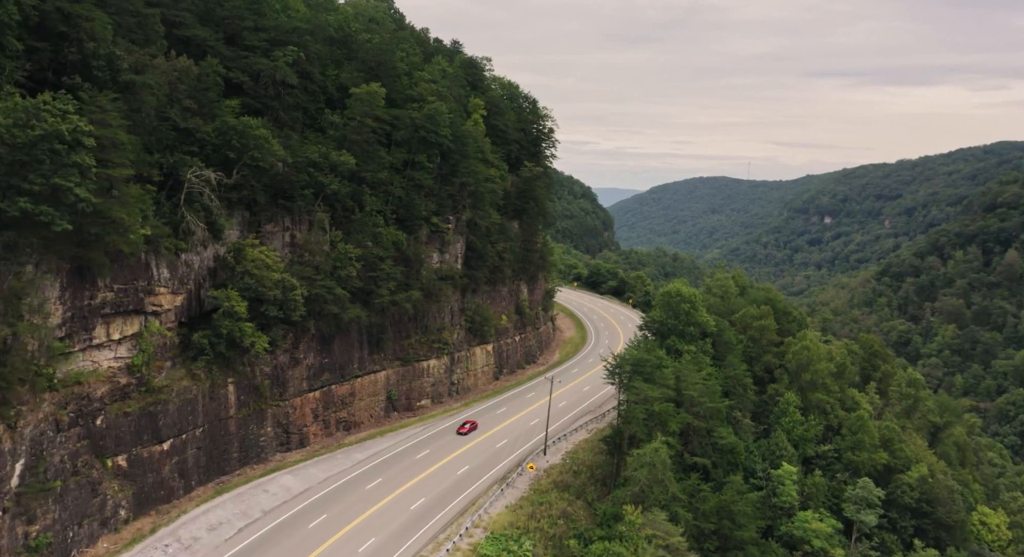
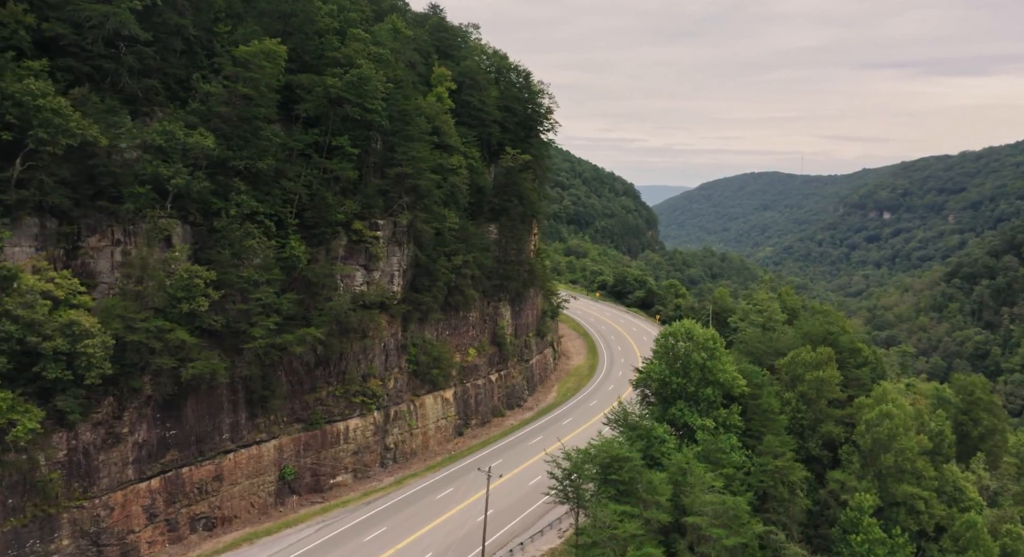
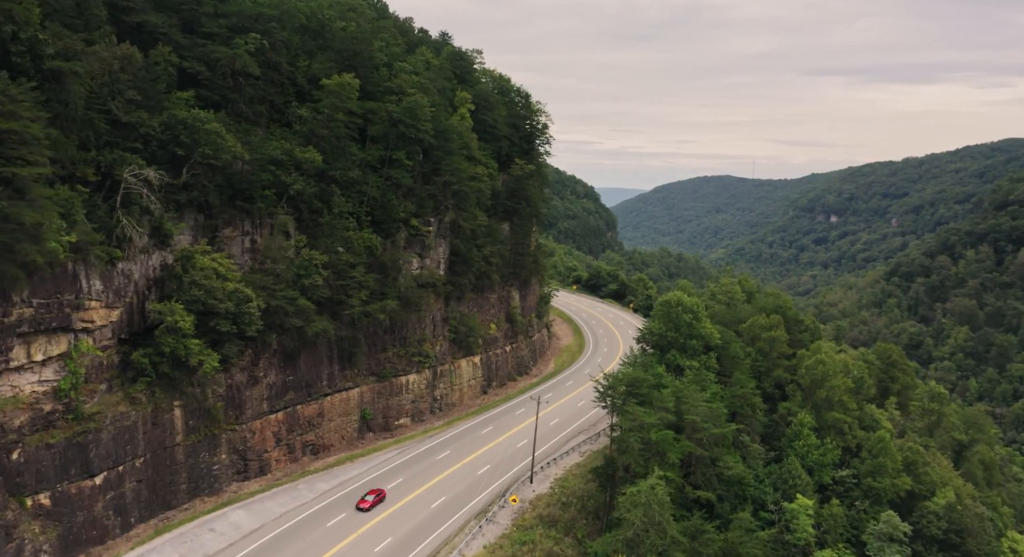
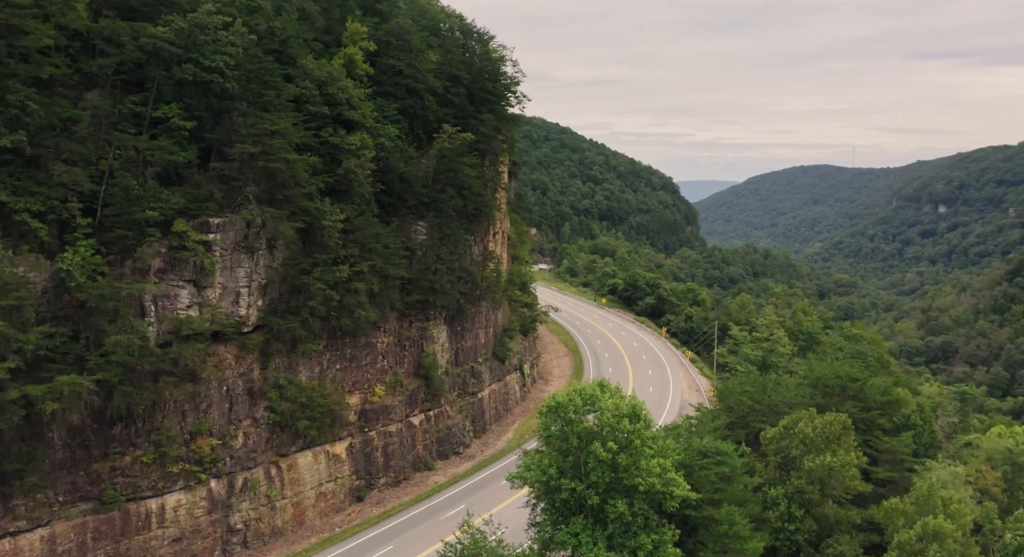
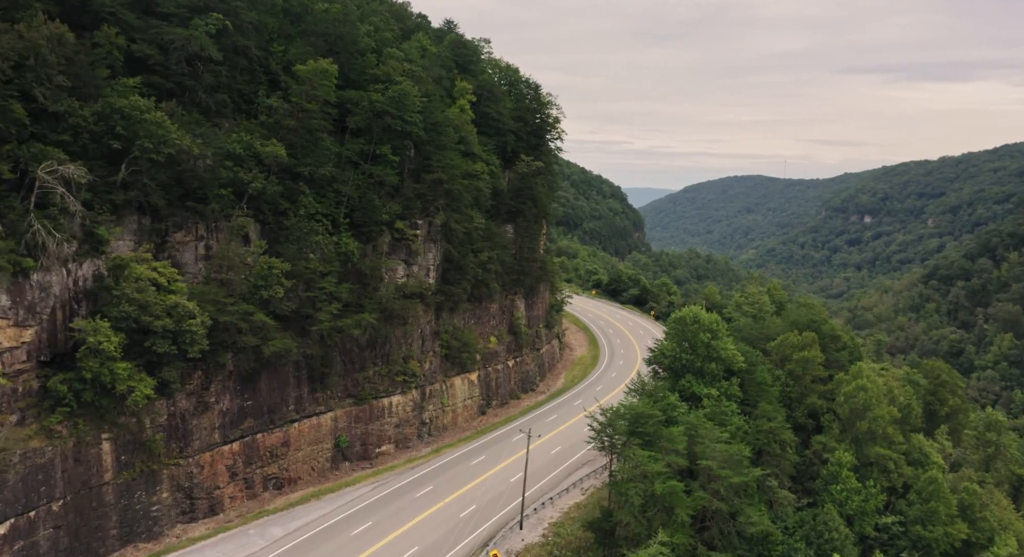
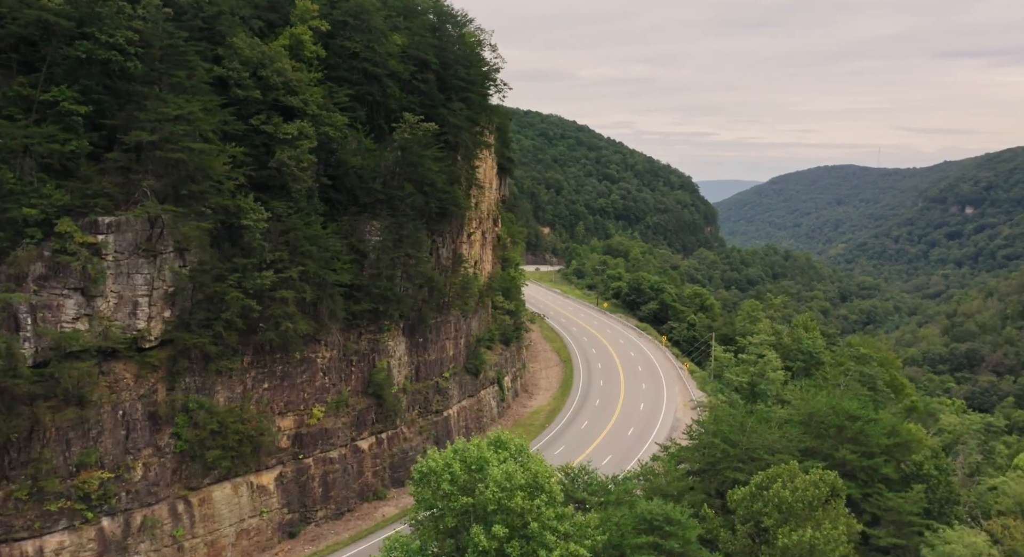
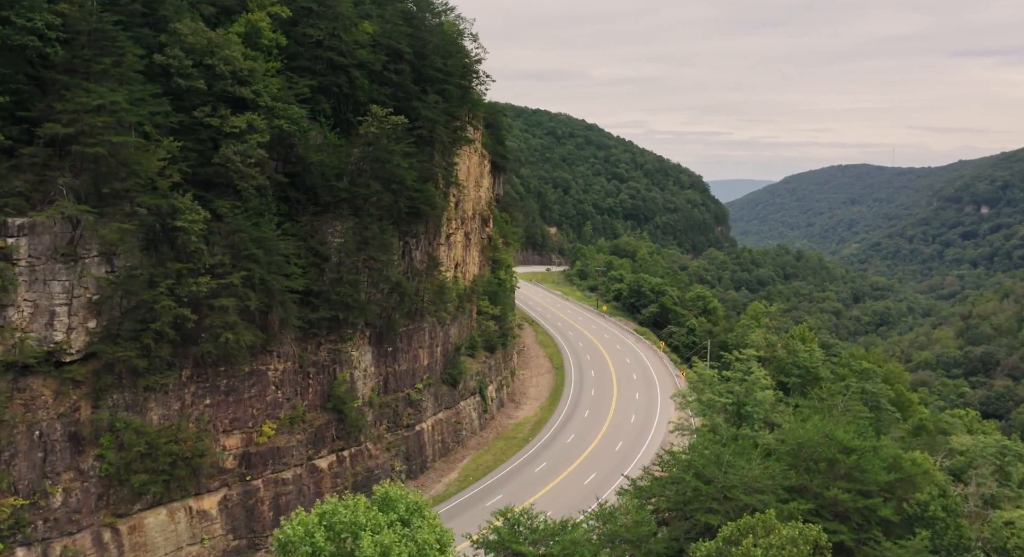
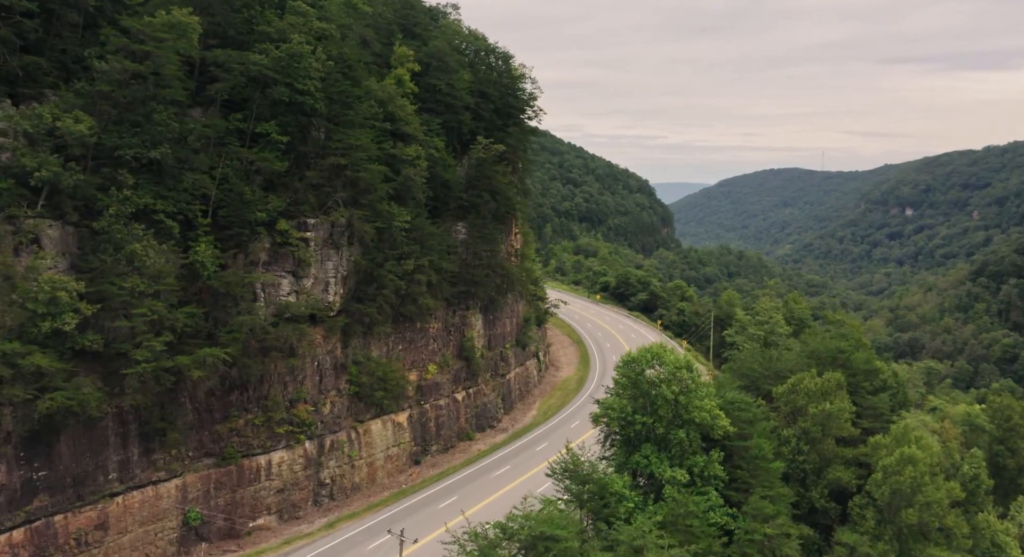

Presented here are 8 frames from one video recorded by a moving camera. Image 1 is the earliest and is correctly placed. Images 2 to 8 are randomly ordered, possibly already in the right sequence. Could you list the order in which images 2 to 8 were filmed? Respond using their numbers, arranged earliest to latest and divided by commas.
3, 5, 2, 8, 4, 6, 7
